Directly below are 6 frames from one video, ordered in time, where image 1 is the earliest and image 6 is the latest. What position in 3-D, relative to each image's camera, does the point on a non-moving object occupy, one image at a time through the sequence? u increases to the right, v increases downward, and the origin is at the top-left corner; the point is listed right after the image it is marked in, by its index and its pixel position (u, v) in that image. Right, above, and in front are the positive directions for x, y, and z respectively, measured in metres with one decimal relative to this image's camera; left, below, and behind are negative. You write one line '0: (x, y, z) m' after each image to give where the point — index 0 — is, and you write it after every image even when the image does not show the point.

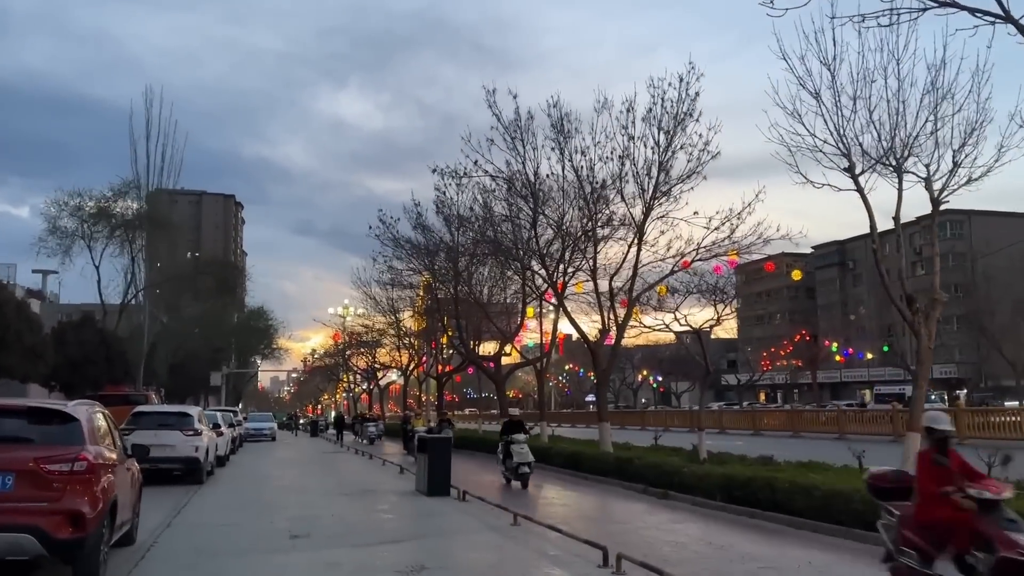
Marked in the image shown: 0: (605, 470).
0: (+2.2, -4.3, +19.6) m
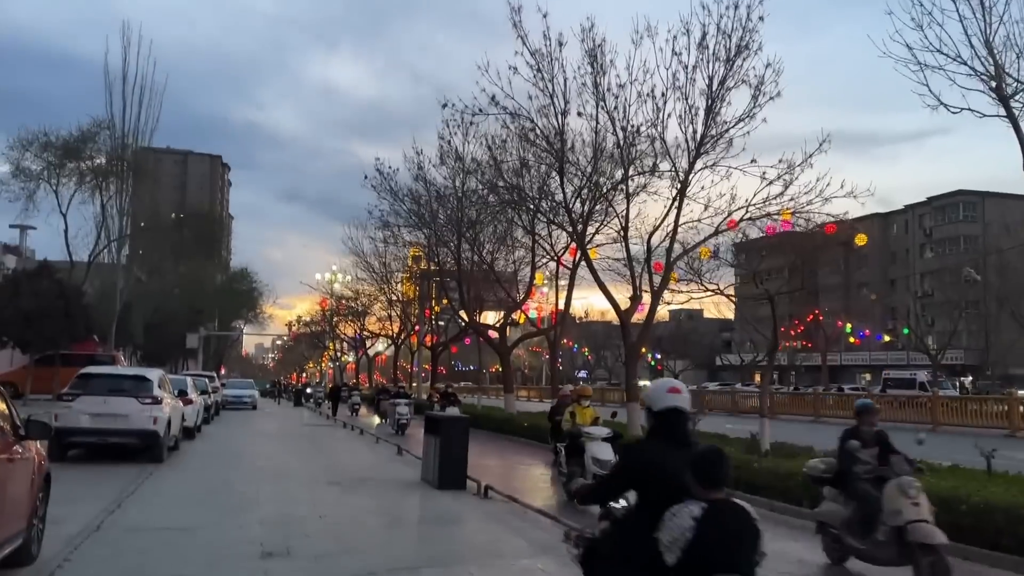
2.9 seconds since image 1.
0: (+2.6, -3.4, +16.5) m
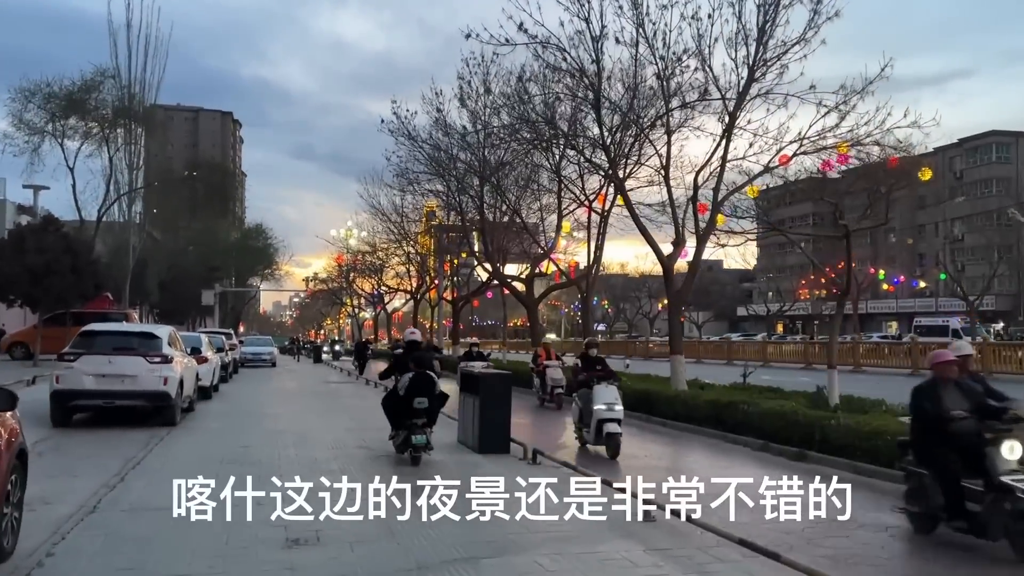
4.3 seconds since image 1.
0: (+3.4, -2.3, +15.2) m
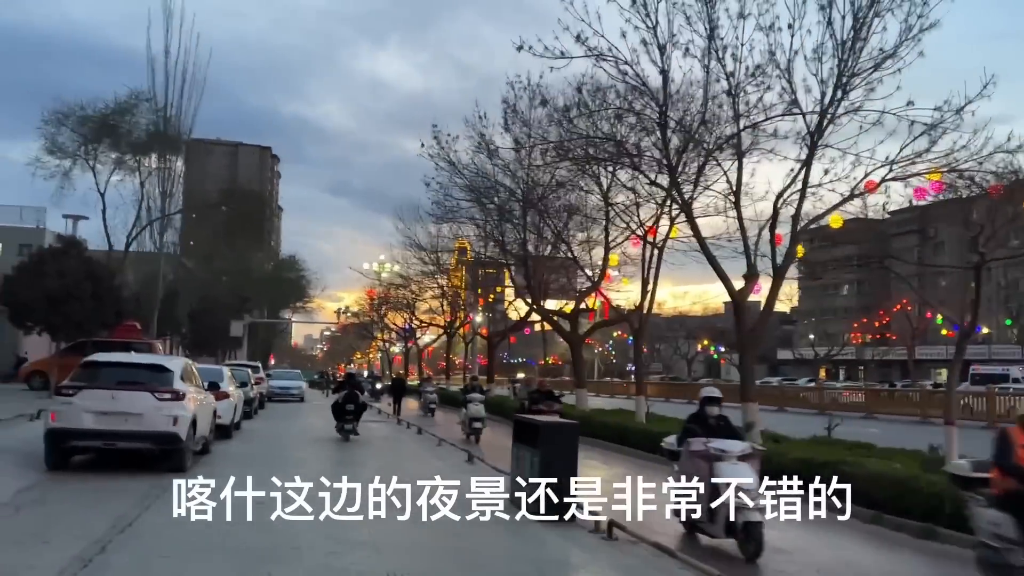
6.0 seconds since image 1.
0: (+4.3, -2.9, +13.1) m
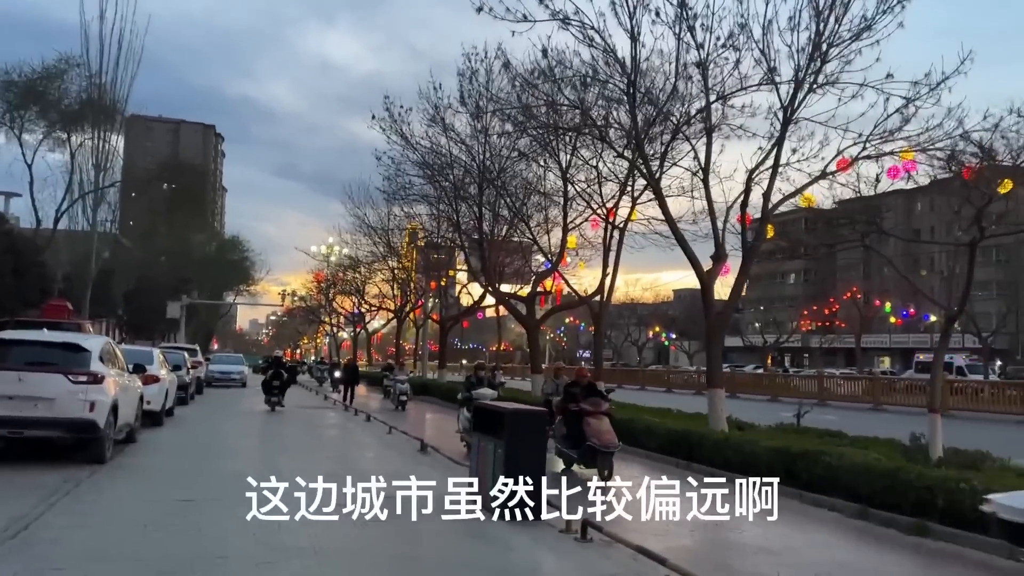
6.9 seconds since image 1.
0: (+3.6, -2.6, +12.4) m
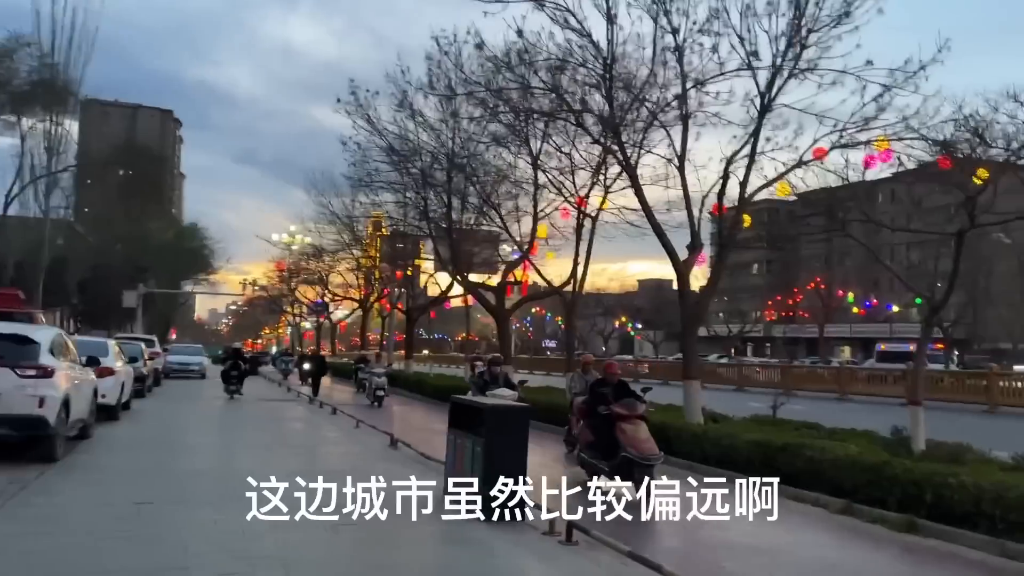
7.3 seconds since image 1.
0: (+3.3, -2.5, +12.1) m
